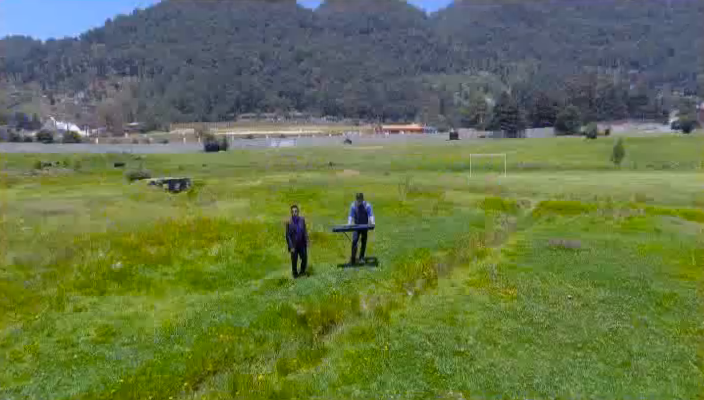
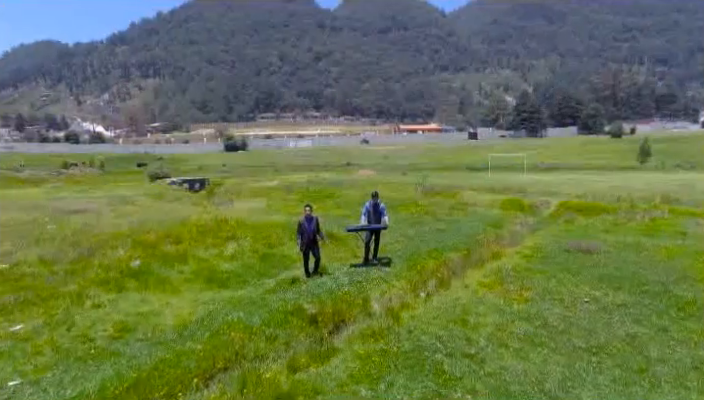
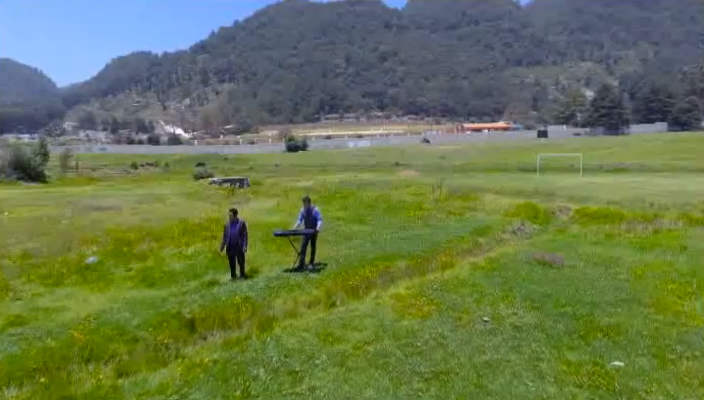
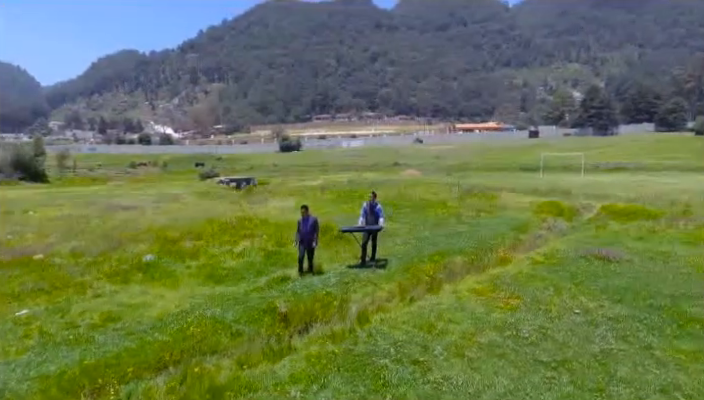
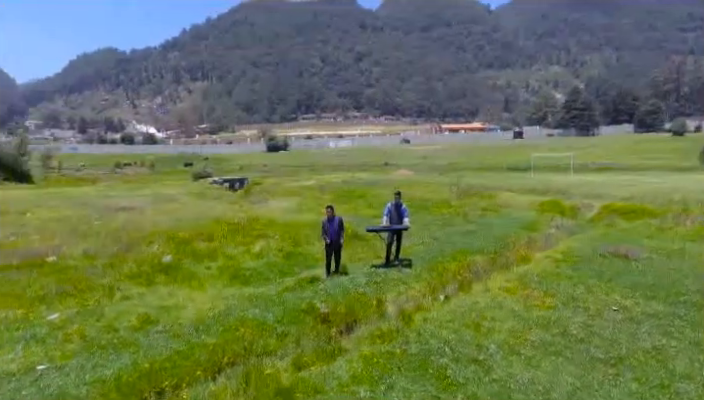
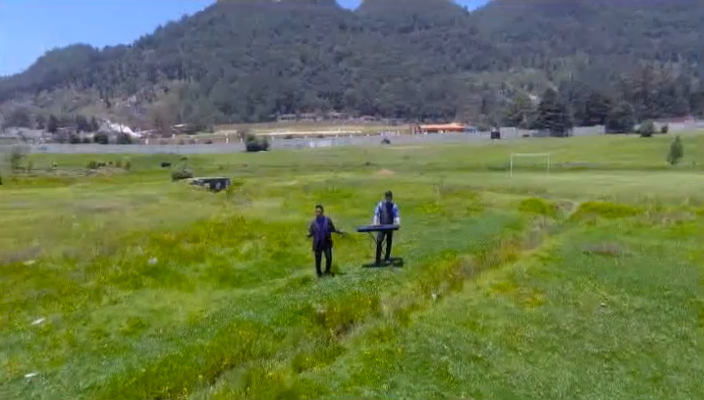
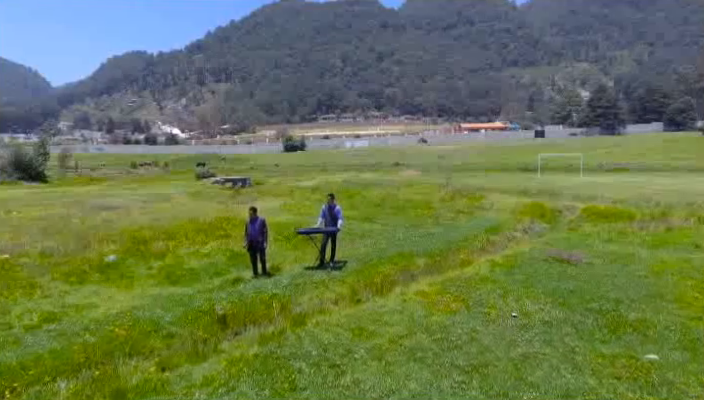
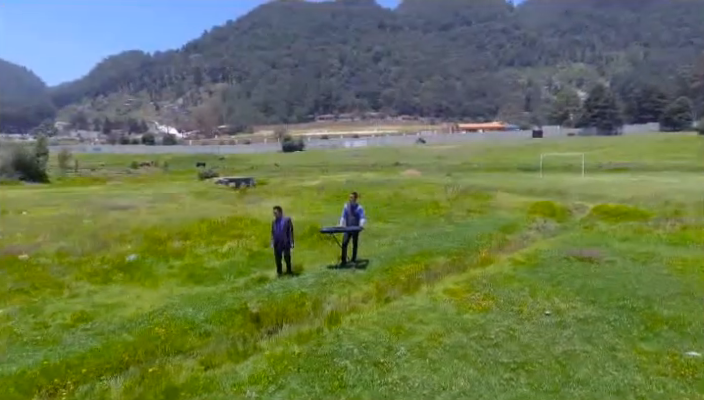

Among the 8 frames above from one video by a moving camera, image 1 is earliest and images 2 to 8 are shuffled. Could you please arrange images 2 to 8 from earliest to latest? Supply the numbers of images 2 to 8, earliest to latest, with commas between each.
2, 6, 5, 4, 8, 7, 3
